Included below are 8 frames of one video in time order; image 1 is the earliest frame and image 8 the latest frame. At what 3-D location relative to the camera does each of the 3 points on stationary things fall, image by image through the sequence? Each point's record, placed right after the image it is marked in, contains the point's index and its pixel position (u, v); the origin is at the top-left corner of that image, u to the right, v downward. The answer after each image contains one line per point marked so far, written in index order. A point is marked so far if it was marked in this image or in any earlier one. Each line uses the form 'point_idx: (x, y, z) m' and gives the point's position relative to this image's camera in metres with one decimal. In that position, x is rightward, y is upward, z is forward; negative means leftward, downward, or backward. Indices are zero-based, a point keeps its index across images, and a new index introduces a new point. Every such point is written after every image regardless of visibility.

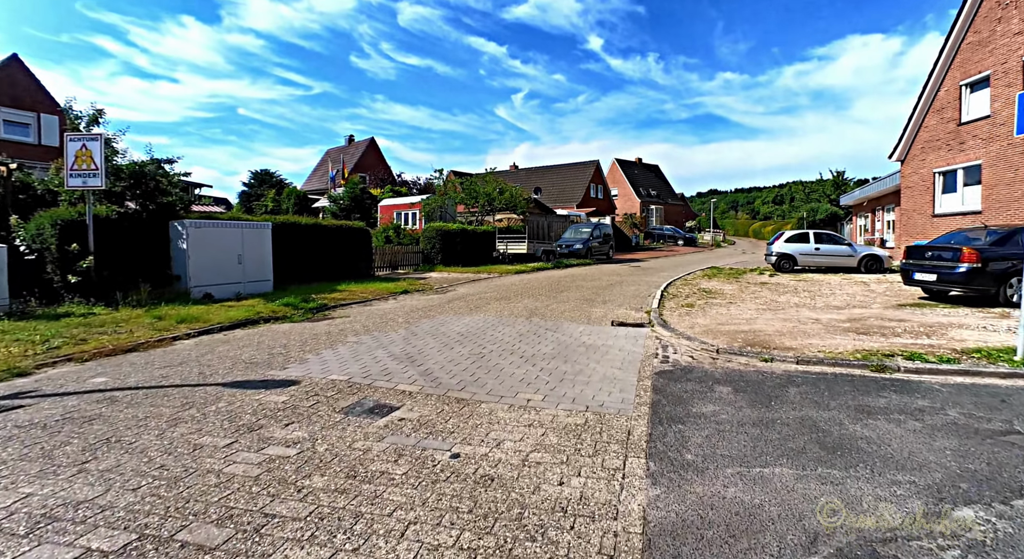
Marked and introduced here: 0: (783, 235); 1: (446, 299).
0: (+9.4, +1.6, +18.2) m
1: (-1.6, -0.5, +13.4) m
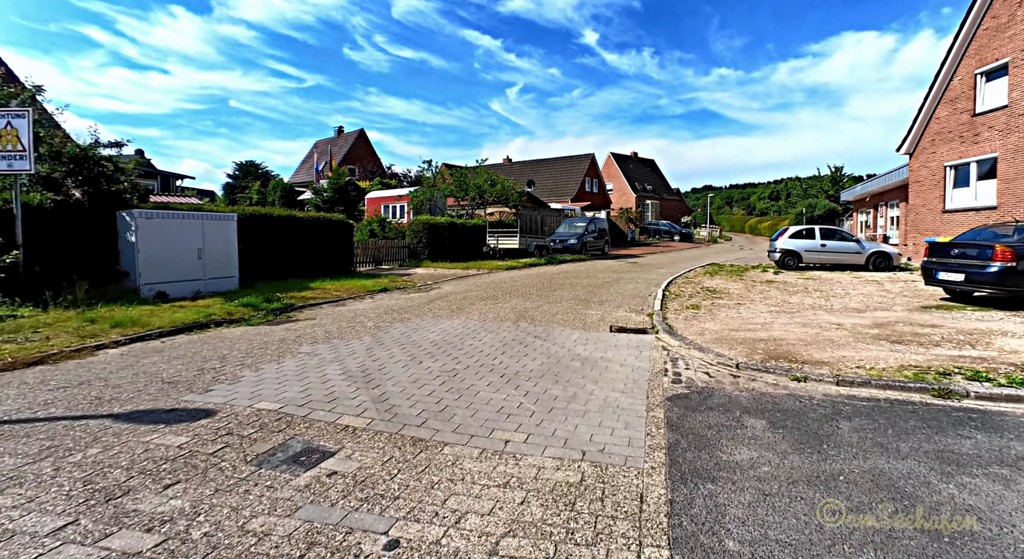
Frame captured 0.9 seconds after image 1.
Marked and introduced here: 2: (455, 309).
0: (+9.1, +1.6, +17.2) m
1: (-1.9, -0.5, +12.3) m
2: (-1.2, -0.6, +10.5) m
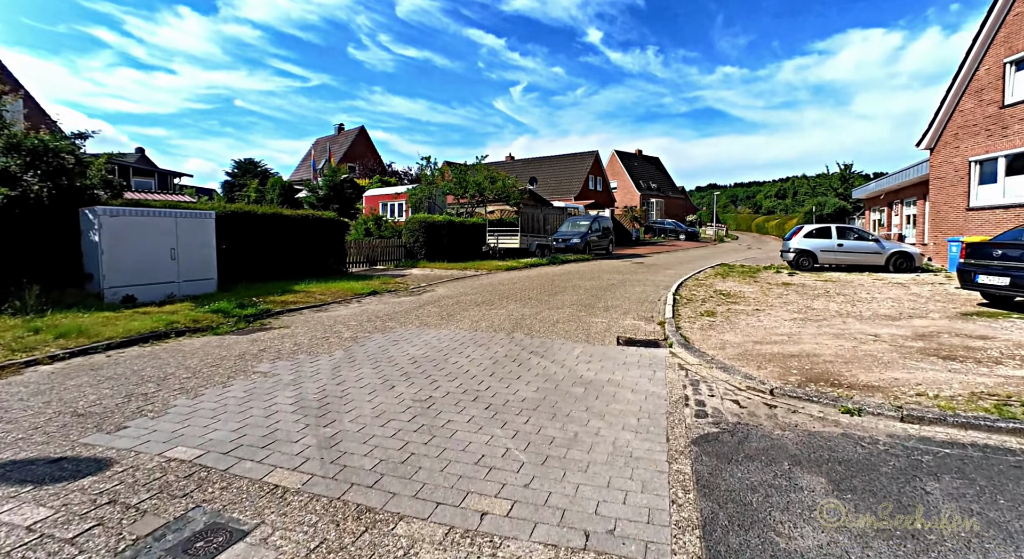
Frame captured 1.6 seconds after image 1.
0: (+9.0, +1.6, +16.2) m
1: (-2.0, -0.5, +11.4) m
2: (-1.2, -0.7, +9.6) m
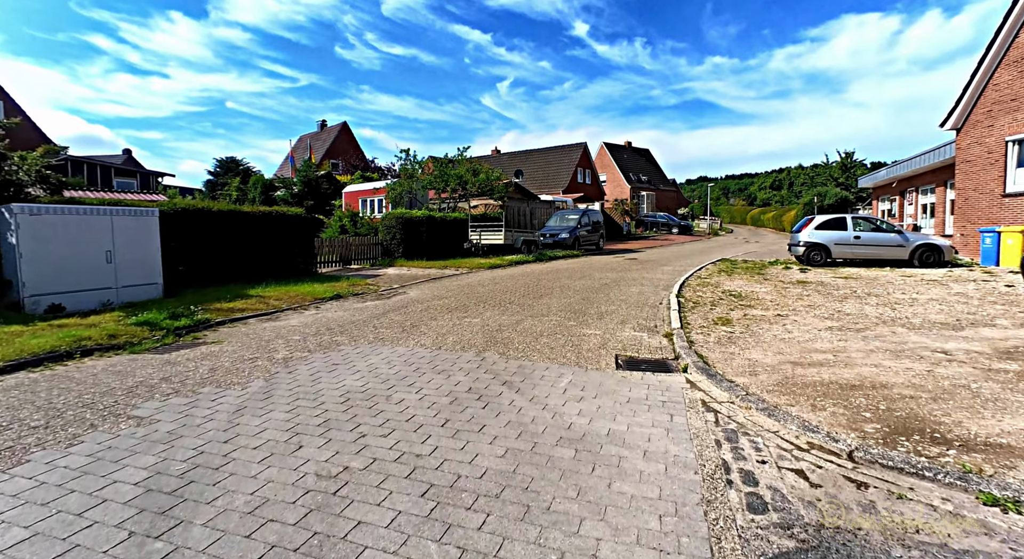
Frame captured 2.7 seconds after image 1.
0: (+8.5, +1.7, +14.8) m
1: (-2.4, -0.6, +9.8) m
2: (-1.6, -0.7, +8.1) m
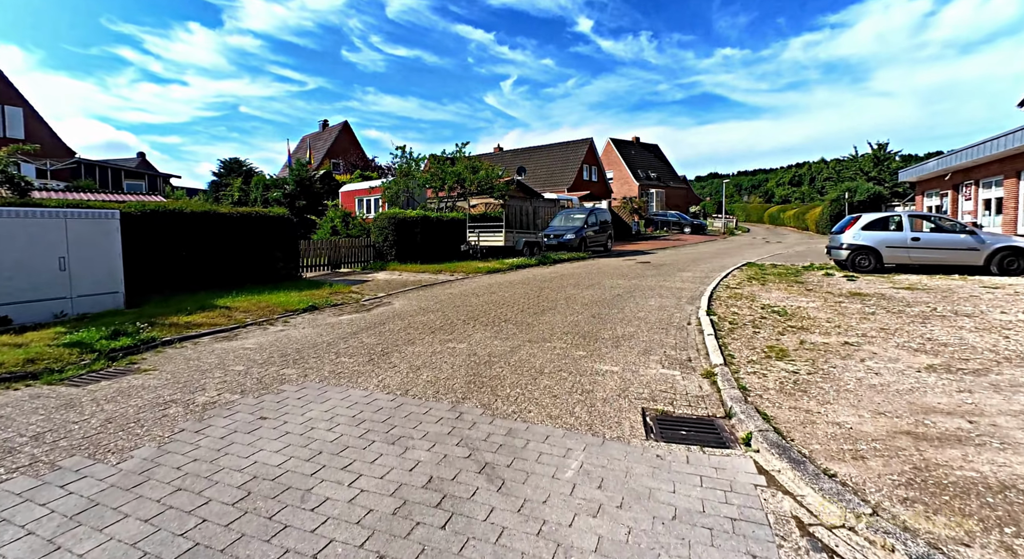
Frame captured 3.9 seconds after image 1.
0: (+8.6, +1.5, +13.1) m
1: (-2.4, -0.8, +8.3) m
2: (-1.6, -0.9, +6.5) m
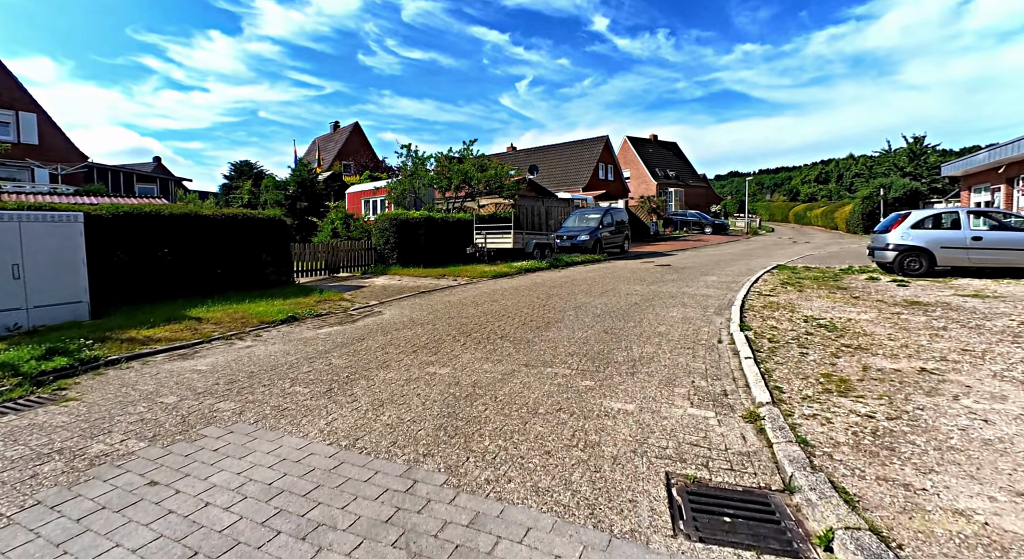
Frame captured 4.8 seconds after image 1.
0: (+8.7, +1.4, +11.6) m
1: (-2.4, -0.9, +7.1) m
2: (-1.7, -1.0, +5.3) m
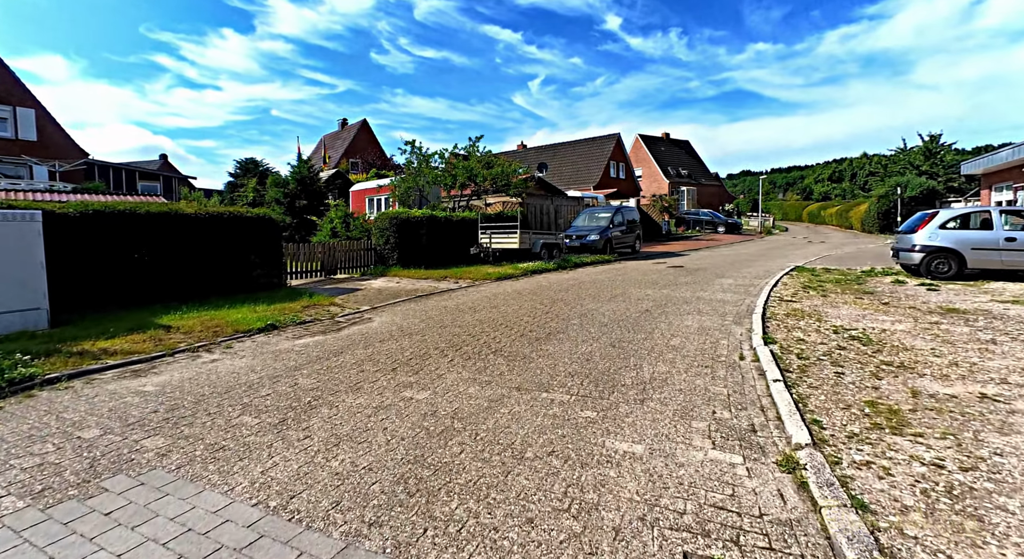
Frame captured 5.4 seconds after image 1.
0: (+8.7, +1.3, +10.6) m
1: (-2.5, -1.0, +6.4) m
2: (-1.8, -1.1, +4.5) m
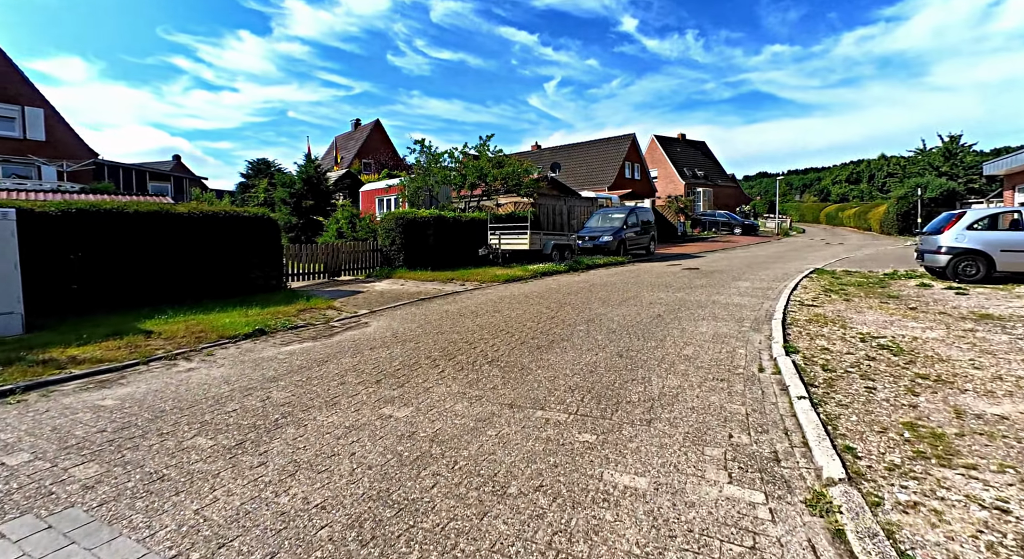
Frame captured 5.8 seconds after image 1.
0: (+8.8, +1.2, +9.9) m
1: (-2.6, -1.0, +5.9) m
2: (-1.9, -1.2, +4.1) m
